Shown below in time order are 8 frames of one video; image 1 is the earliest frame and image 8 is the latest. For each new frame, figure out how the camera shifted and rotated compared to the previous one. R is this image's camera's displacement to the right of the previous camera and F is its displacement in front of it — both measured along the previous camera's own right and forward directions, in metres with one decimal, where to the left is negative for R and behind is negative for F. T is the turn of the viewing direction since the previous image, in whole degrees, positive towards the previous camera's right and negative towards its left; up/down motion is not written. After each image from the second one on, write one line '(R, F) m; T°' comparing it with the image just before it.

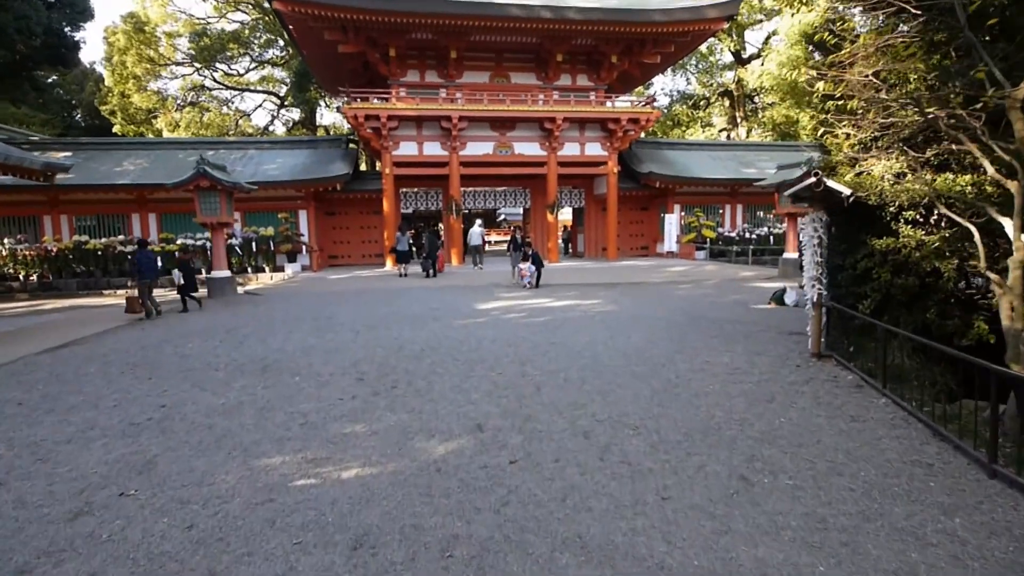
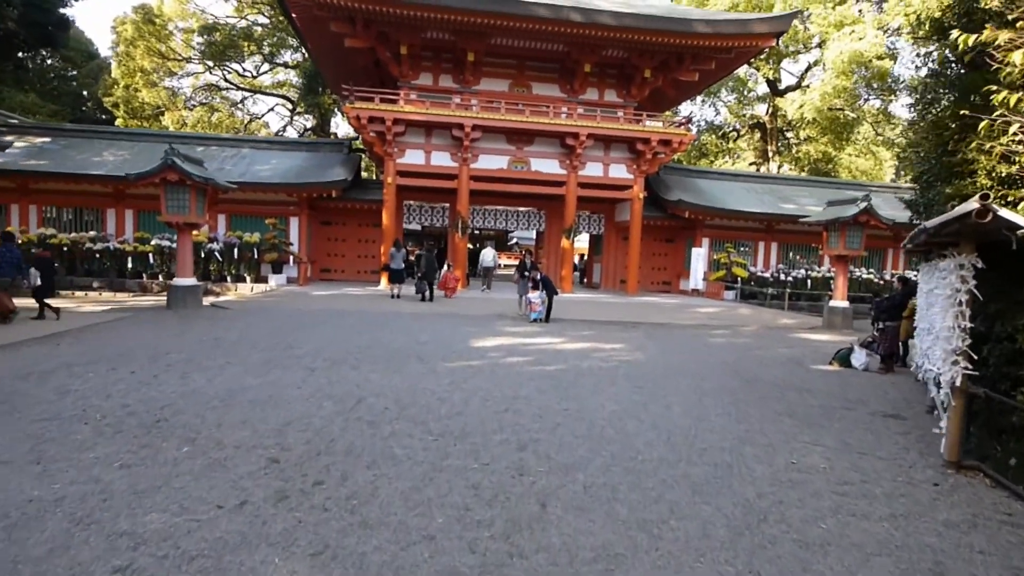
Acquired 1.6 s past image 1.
(0.0, +2.0) m; -1°
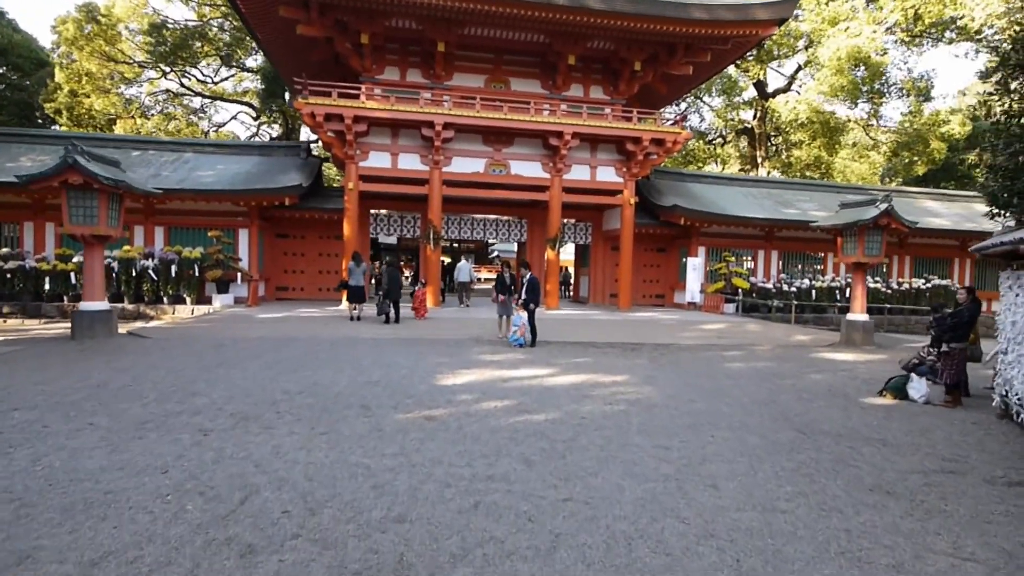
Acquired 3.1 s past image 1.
(+0.1, +1.9) m; +2°
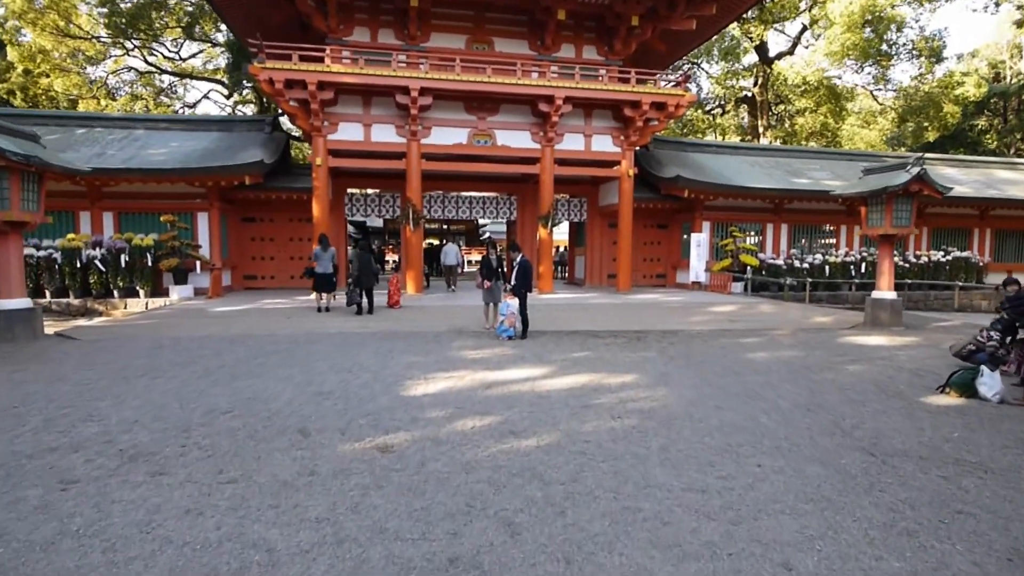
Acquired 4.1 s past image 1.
(+0.1, +1.4) m; +1°
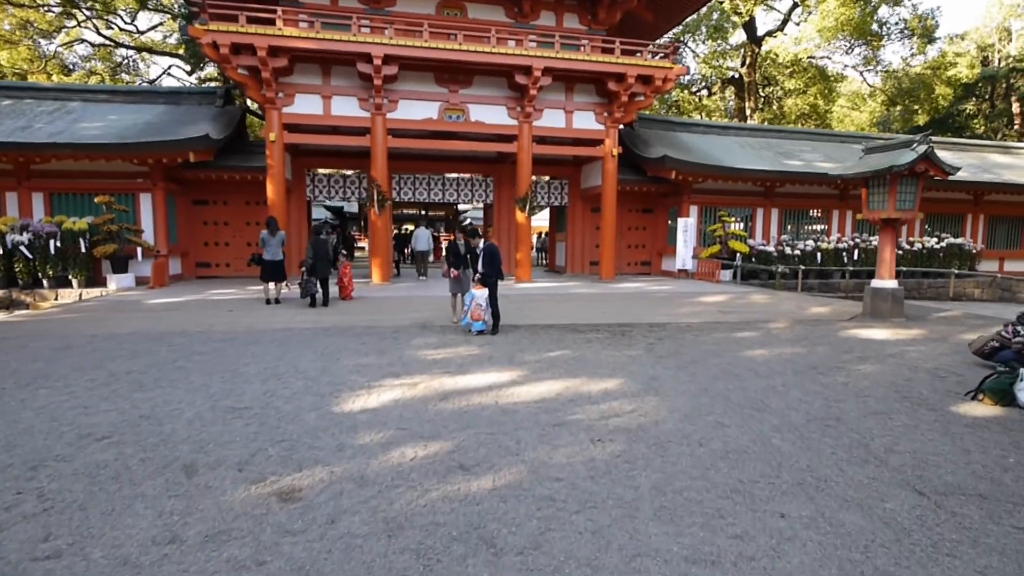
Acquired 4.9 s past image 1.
(+0.2, +1.0) m; +2°
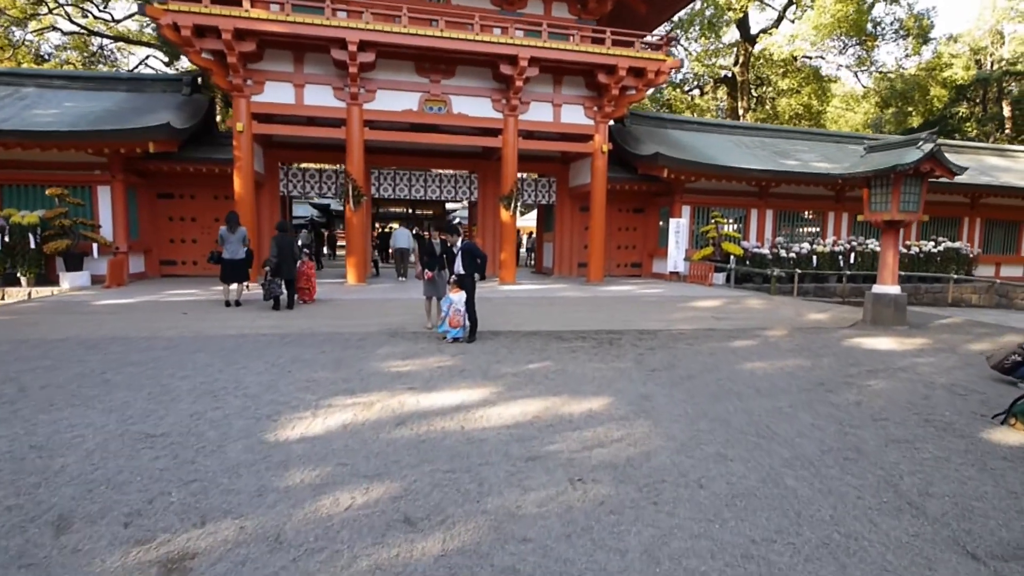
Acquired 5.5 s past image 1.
(+0.2, +0.7) m; +1°
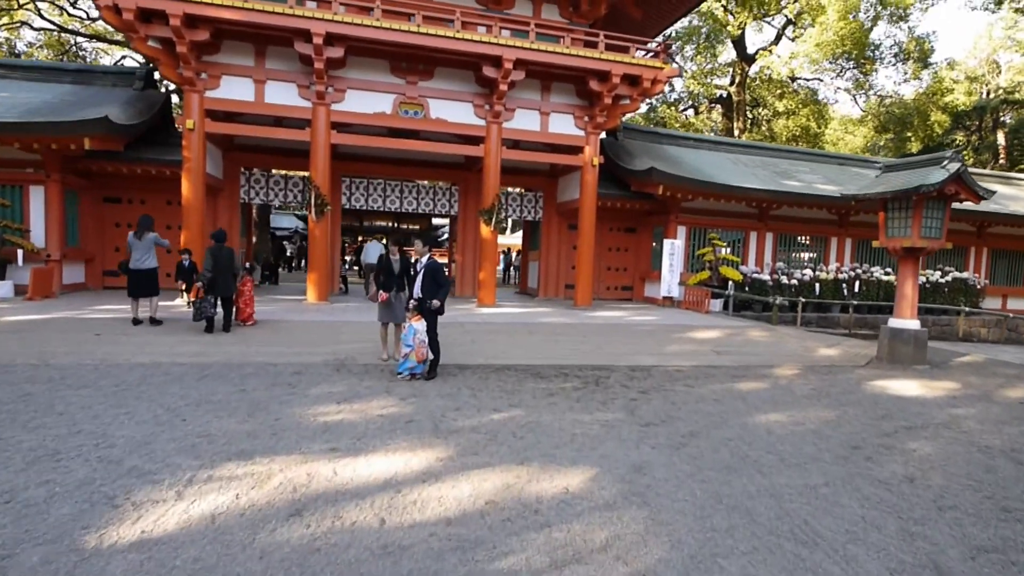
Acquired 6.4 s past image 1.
(+0.2, +1.2) m; +1°
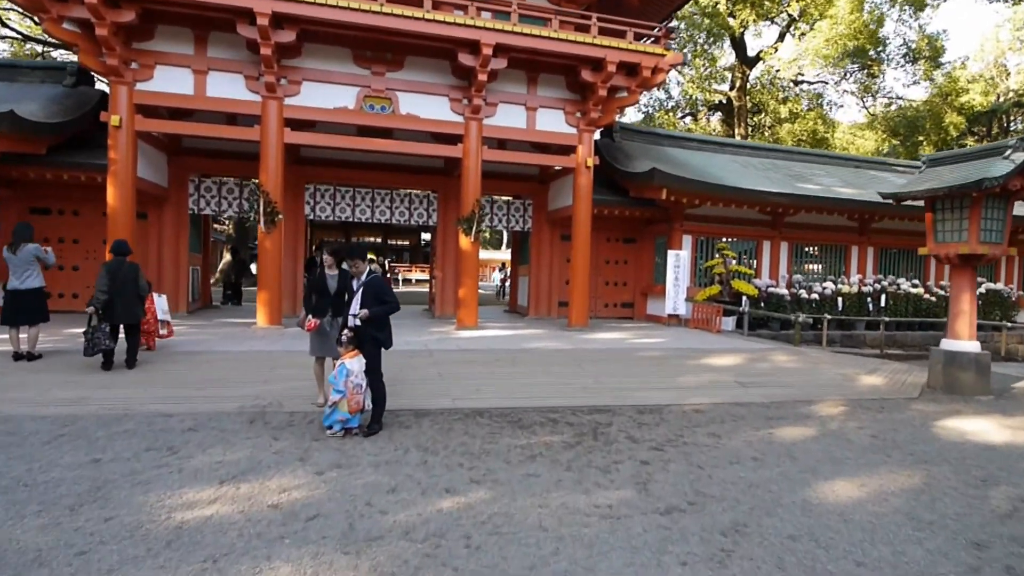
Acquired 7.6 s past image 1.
(+0.2, +1.5) m; 0°
